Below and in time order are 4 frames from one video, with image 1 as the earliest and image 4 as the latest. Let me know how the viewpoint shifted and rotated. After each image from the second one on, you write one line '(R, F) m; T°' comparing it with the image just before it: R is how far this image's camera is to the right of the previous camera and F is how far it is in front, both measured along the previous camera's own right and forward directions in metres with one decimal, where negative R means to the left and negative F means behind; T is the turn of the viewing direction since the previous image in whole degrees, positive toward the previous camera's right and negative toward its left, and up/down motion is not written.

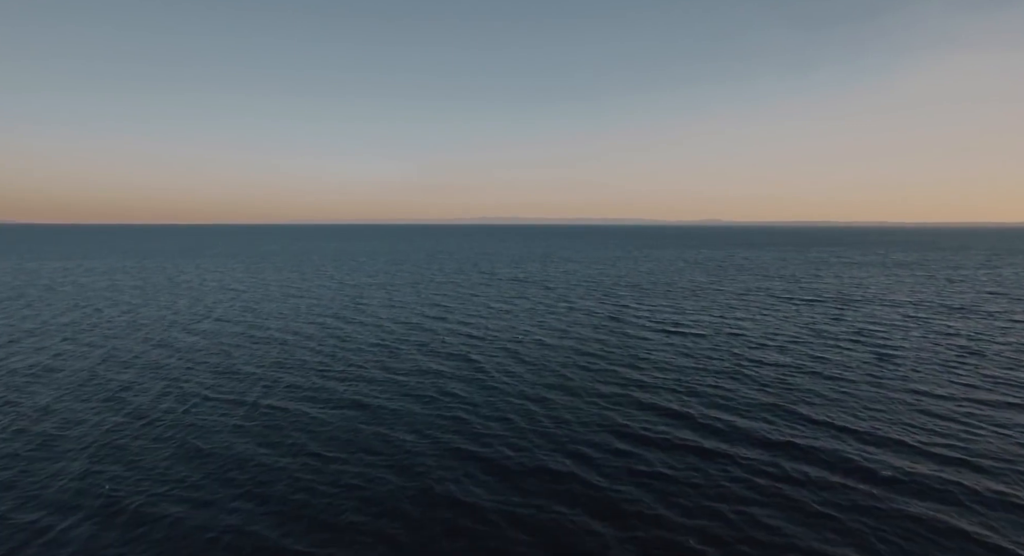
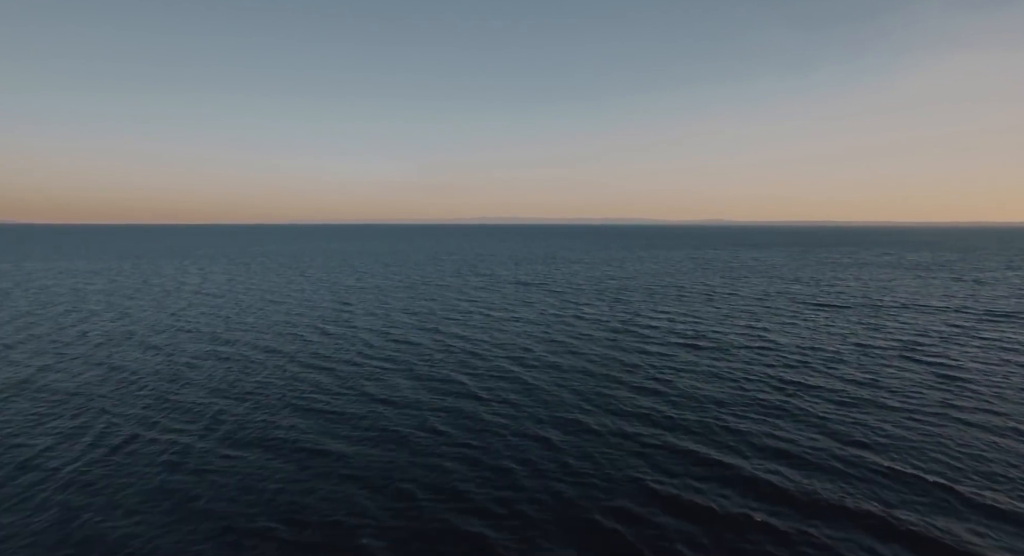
(-0.2, +4.9) m; 0°
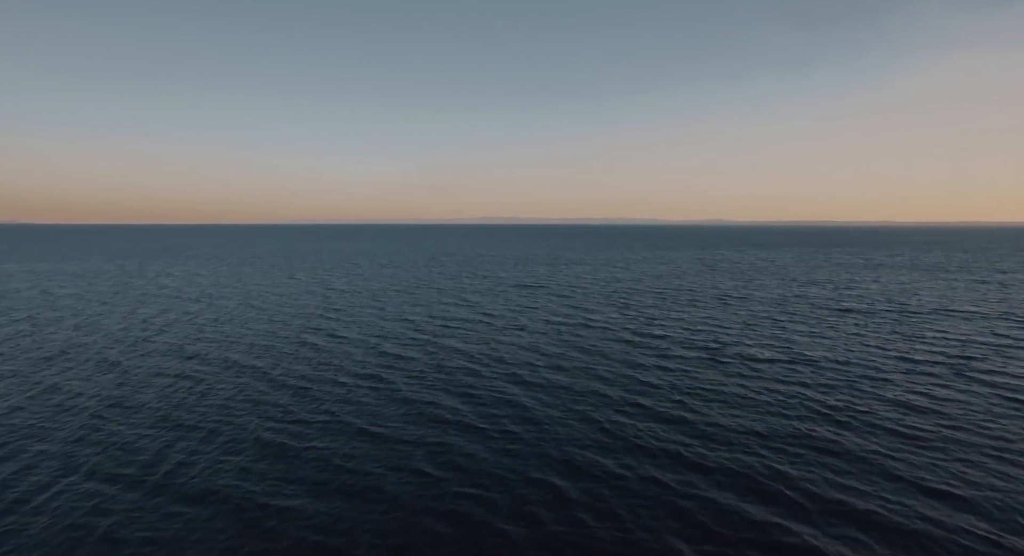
(-0.7, +3.2) m; 0°
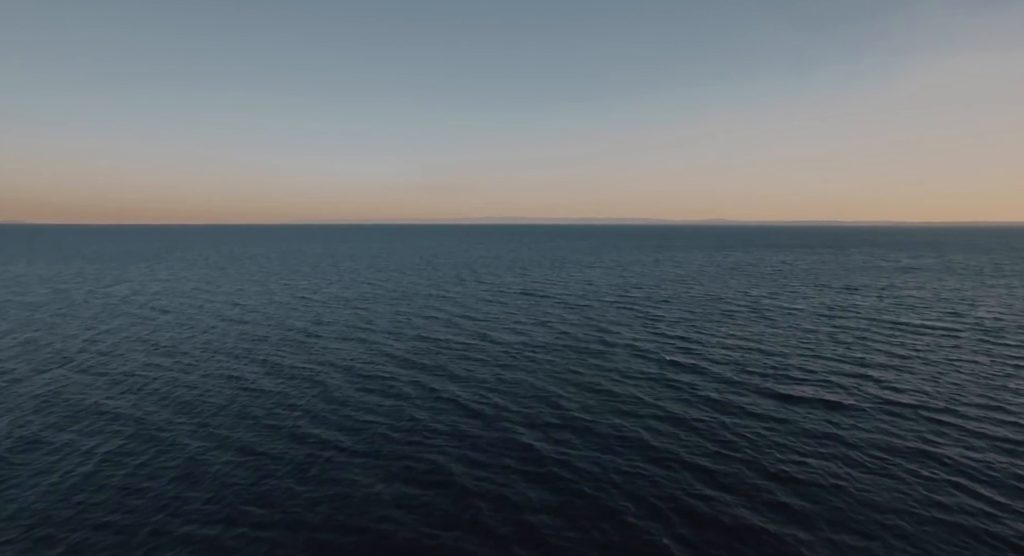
(-0.4, +8.3) m; 0°
